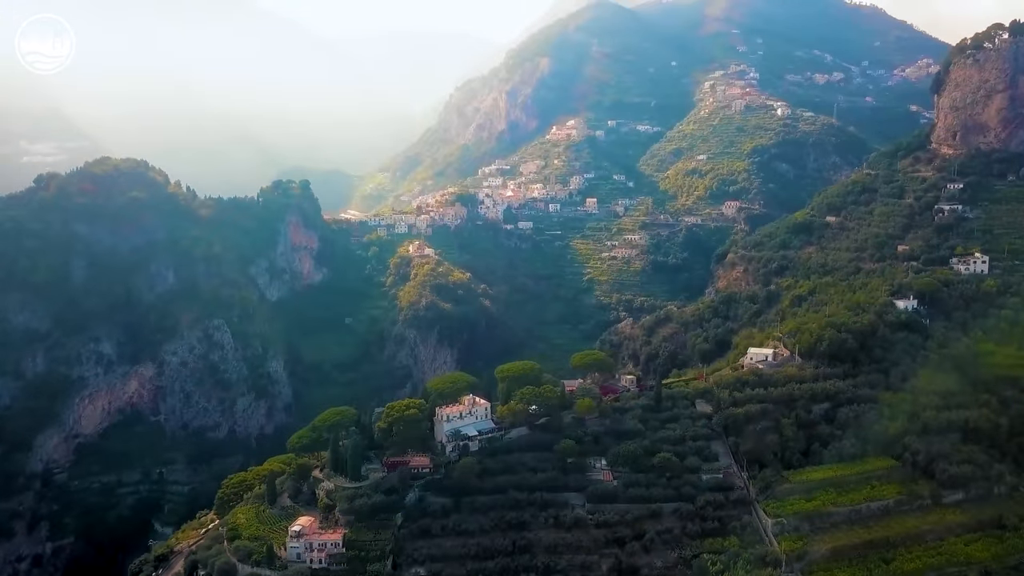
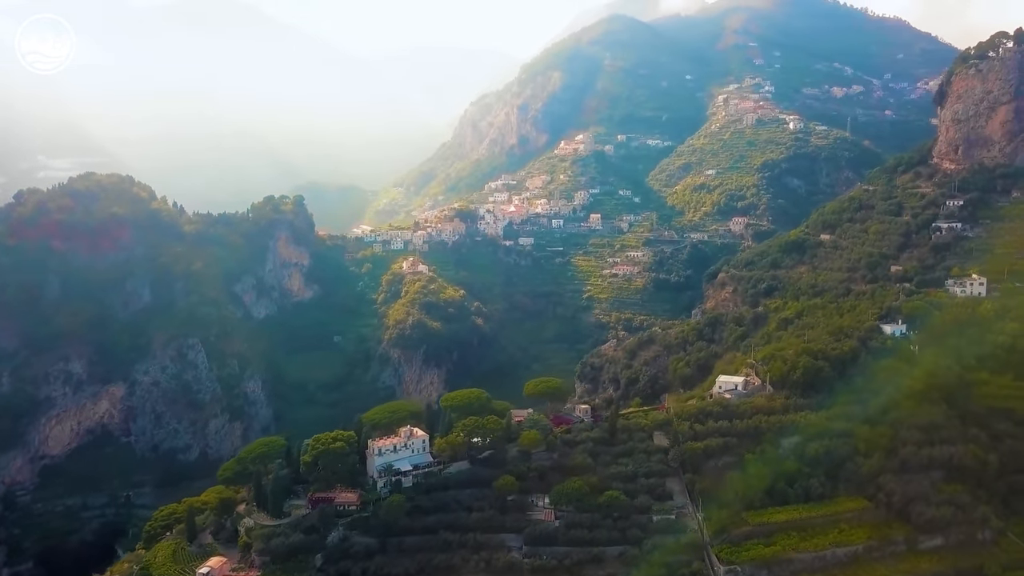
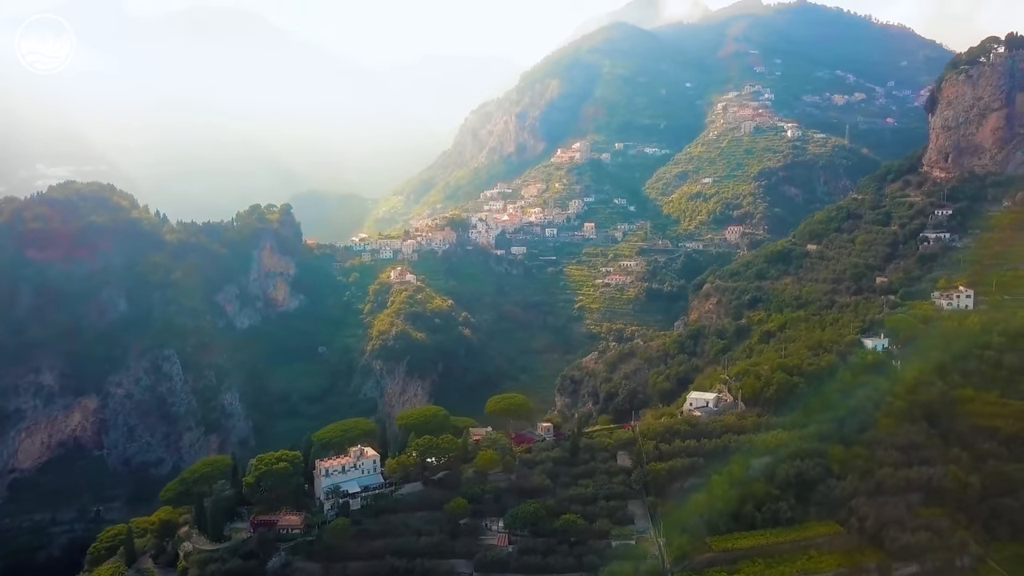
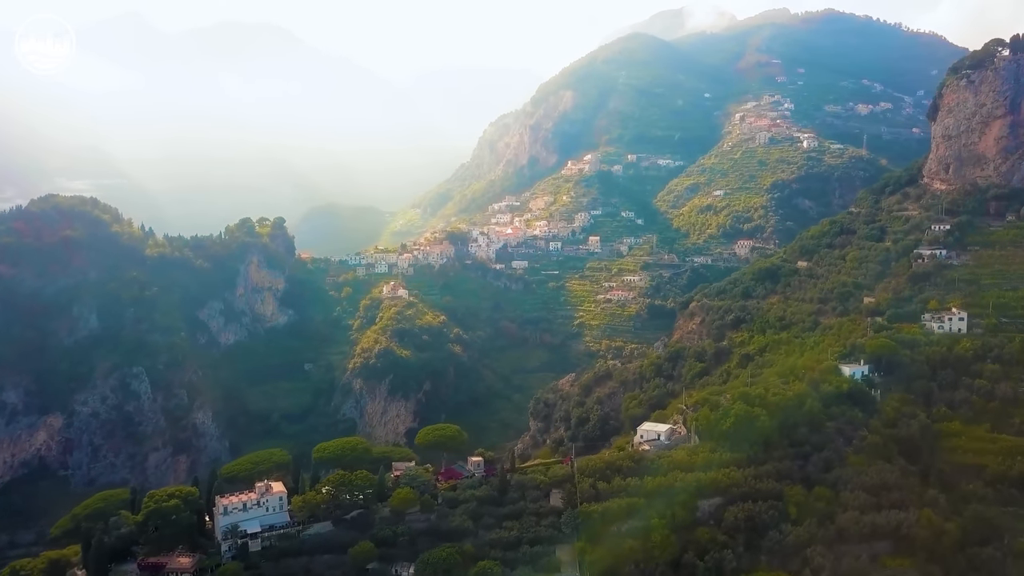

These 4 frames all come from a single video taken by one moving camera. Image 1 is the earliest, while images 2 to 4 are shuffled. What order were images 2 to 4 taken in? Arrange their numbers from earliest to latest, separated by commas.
2, 3, 4
